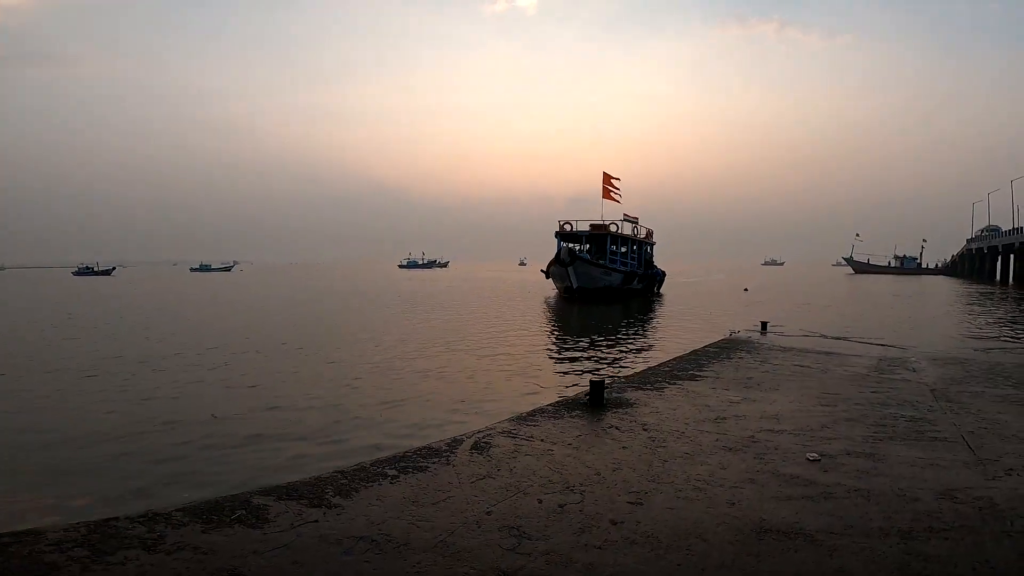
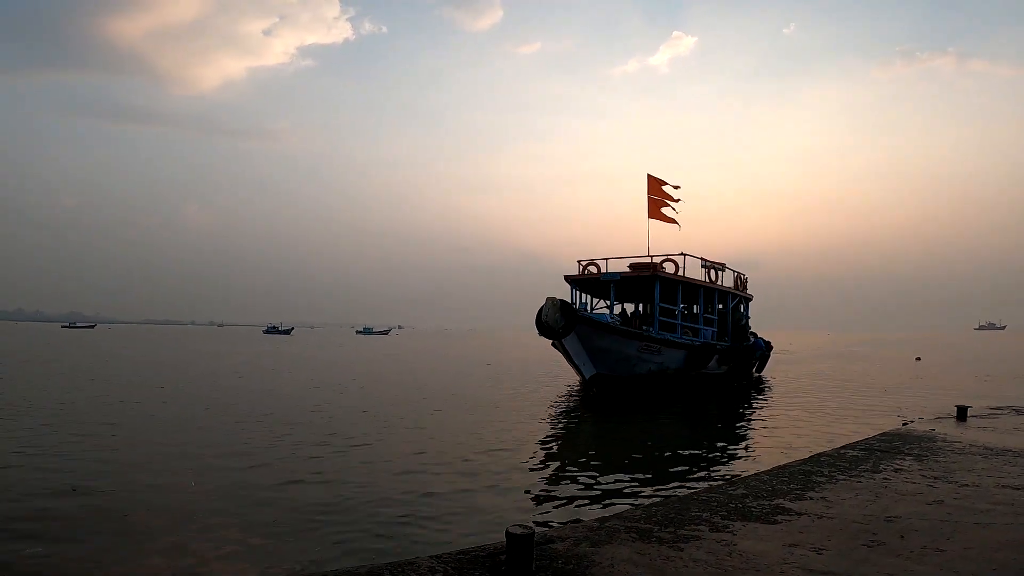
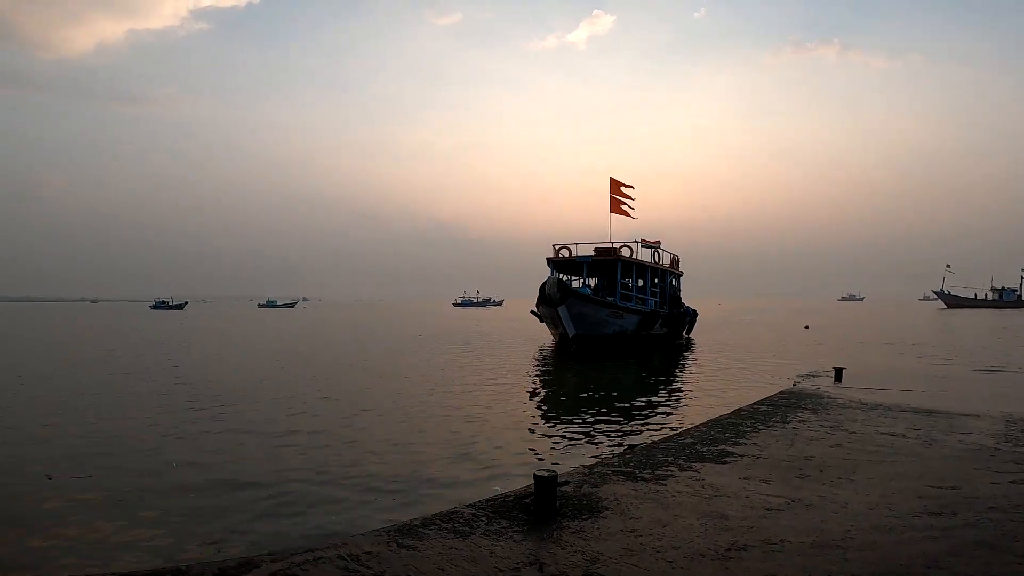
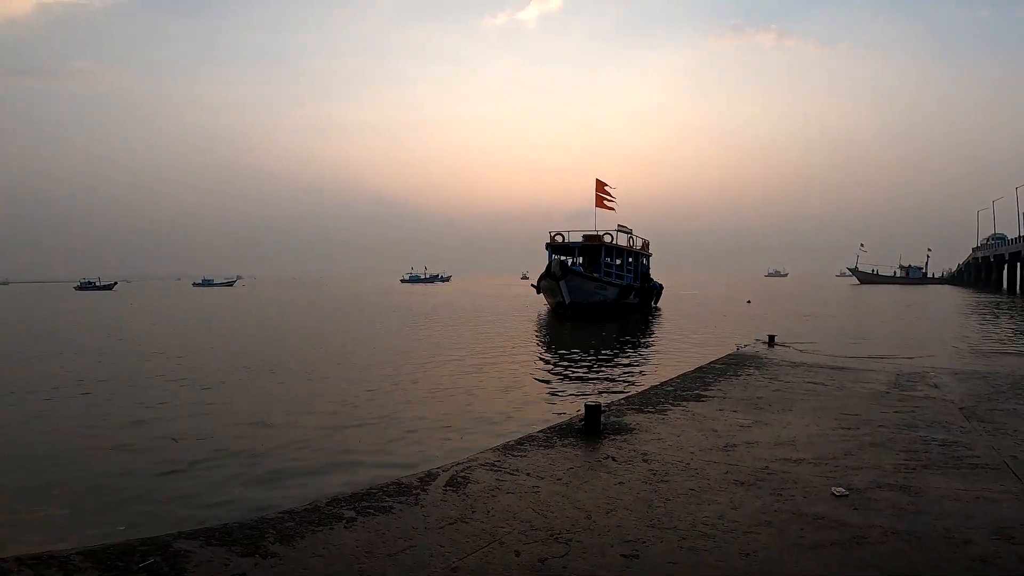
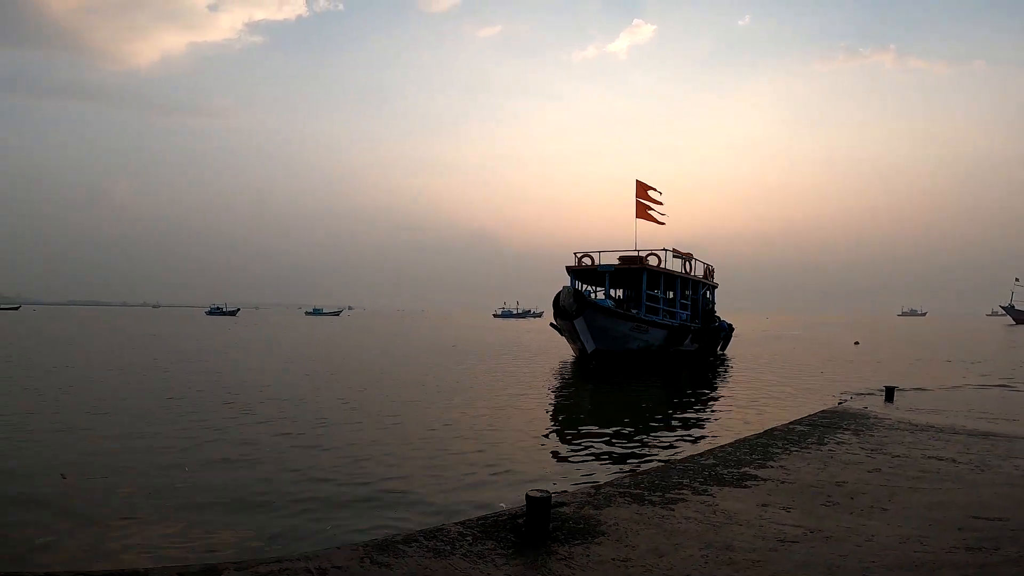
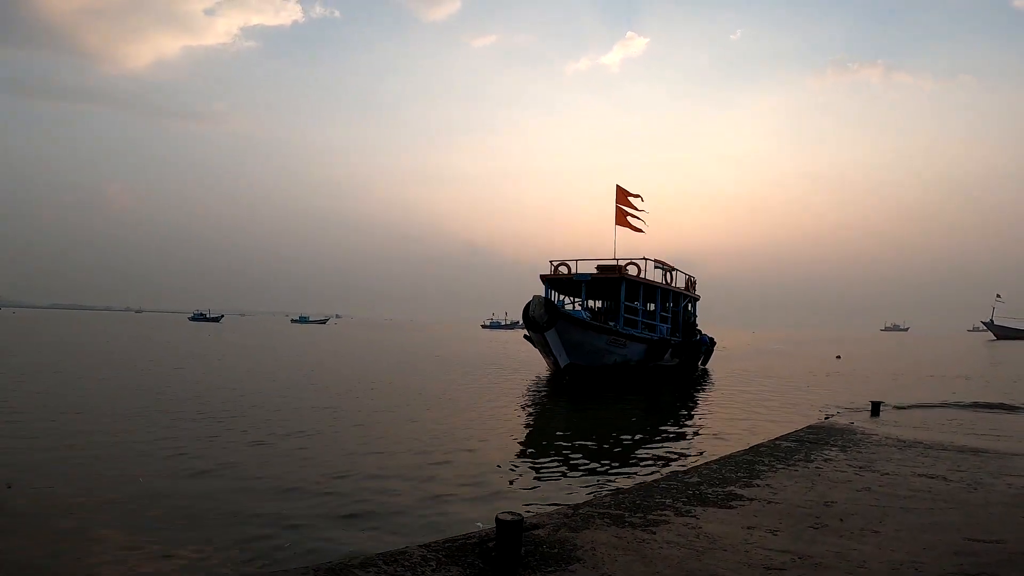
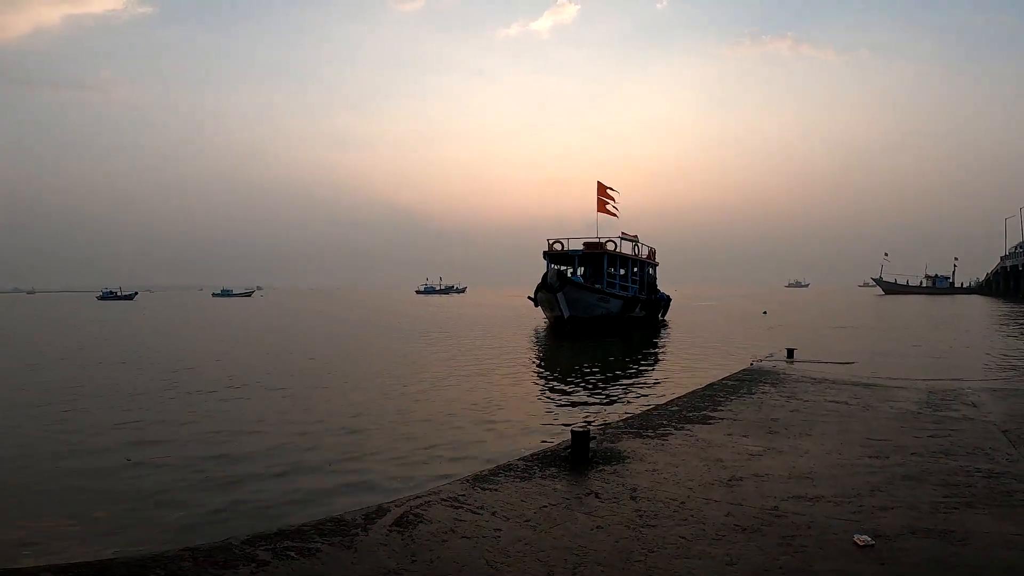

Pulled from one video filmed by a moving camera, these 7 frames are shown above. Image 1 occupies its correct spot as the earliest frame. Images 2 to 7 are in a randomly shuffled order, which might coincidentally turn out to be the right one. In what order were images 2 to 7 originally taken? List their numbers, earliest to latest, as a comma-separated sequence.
4, 7, 3, 5, 6, 2
